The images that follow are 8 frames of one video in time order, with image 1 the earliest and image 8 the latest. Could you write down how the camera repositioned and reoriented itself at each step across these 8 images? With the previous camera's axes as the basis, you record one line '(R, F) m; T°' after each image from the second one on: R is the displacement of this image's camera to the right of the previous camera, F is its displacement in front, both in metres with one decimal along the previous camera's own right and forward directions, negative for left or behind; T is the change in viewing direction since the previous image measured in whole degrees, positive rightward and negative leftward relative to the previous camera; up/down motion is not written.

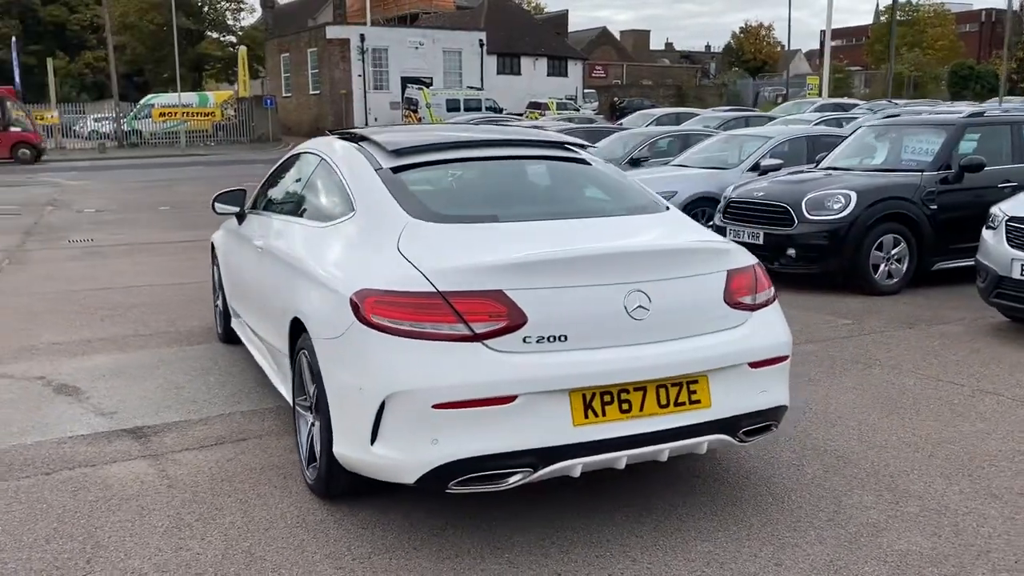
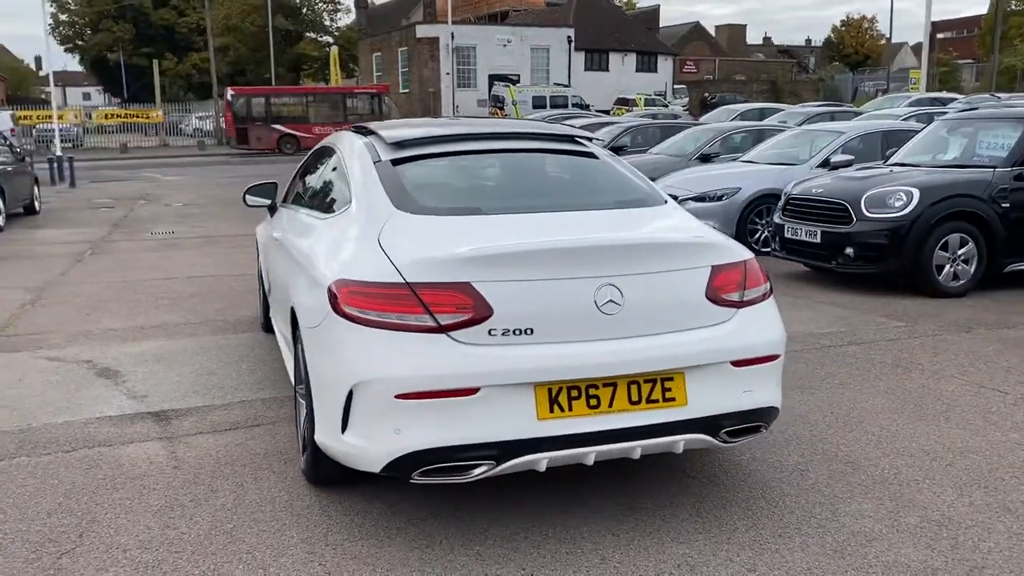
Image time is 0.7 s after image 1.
(+0.4, 0.0) m; -6°
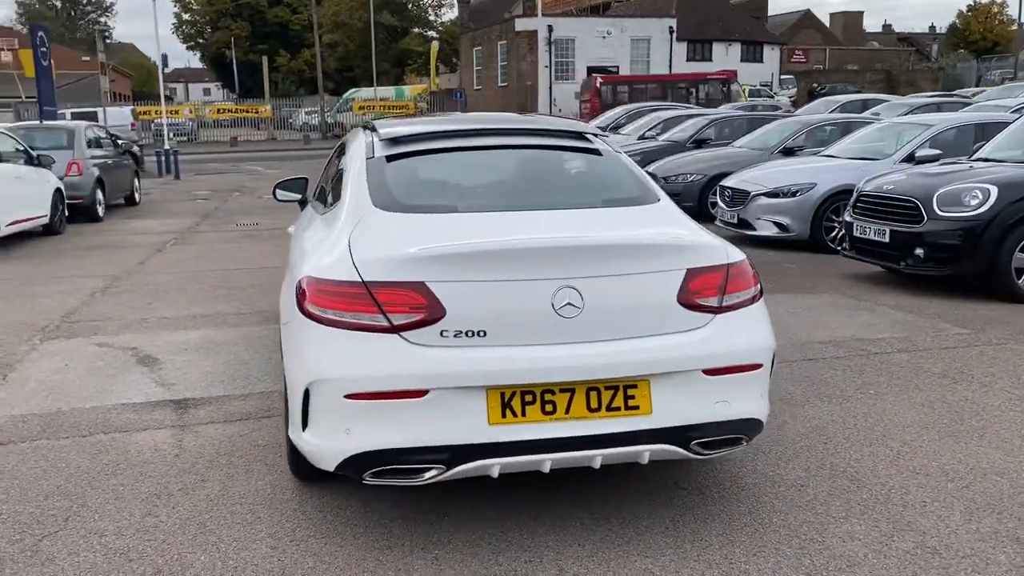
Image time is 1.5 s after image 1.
(+0.5, +0.1) m; -7°
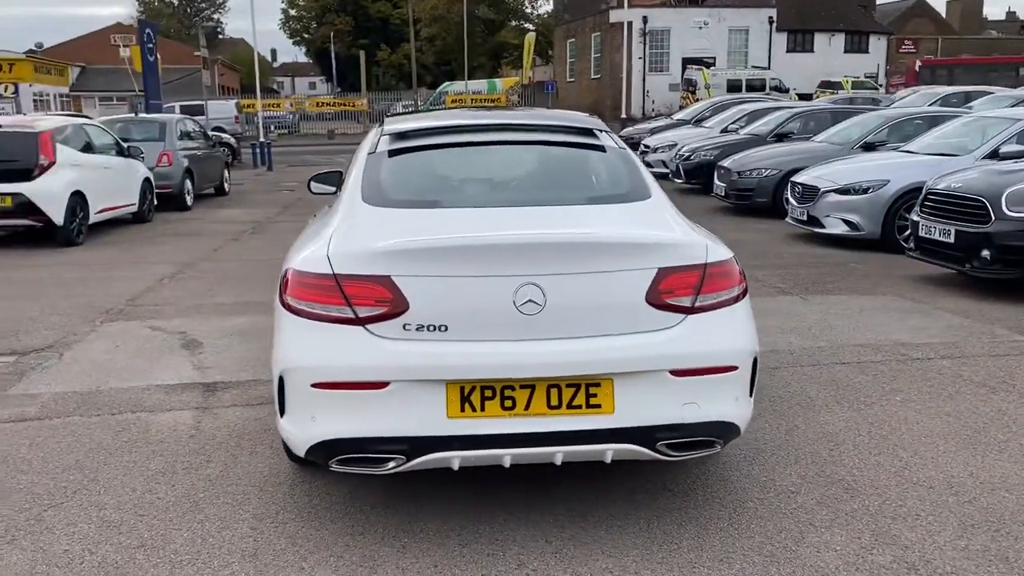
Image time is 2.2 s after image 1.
(+0.5, 0.0) m; -6°
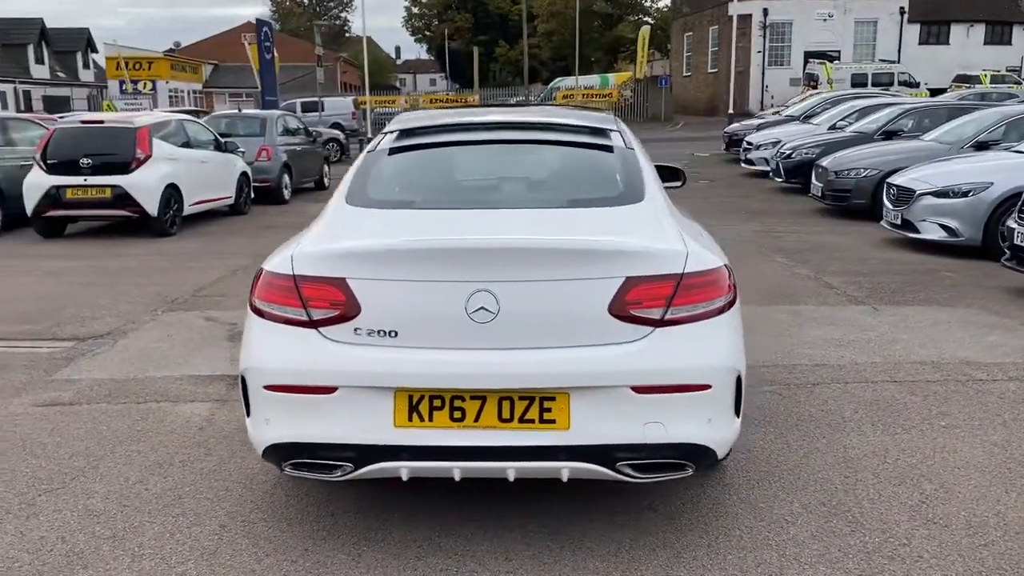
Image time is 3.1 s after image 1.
(+0.6, +0.2) m; -8°
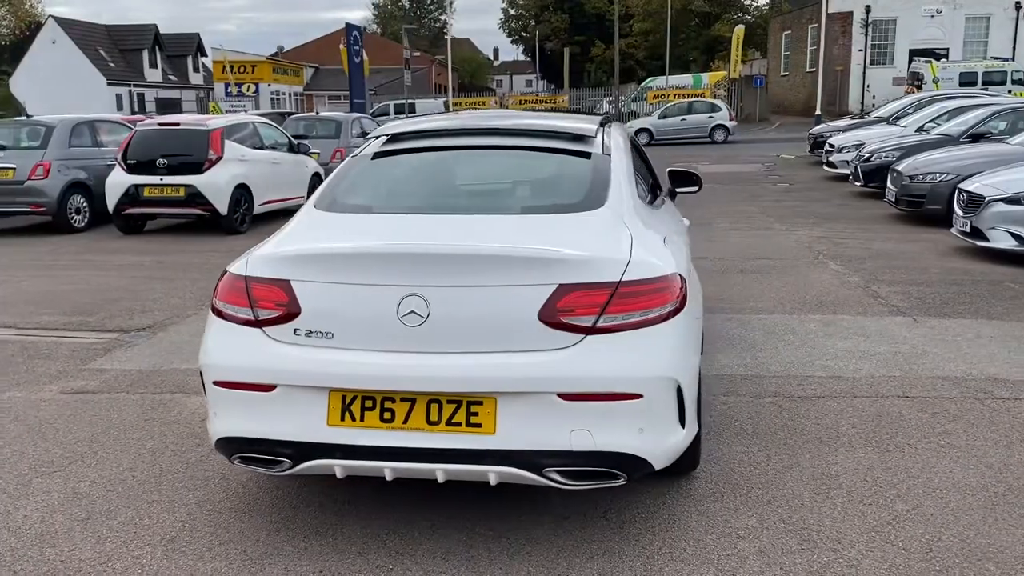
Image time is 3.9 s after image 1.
(+0.6, 0.0) m; -6°
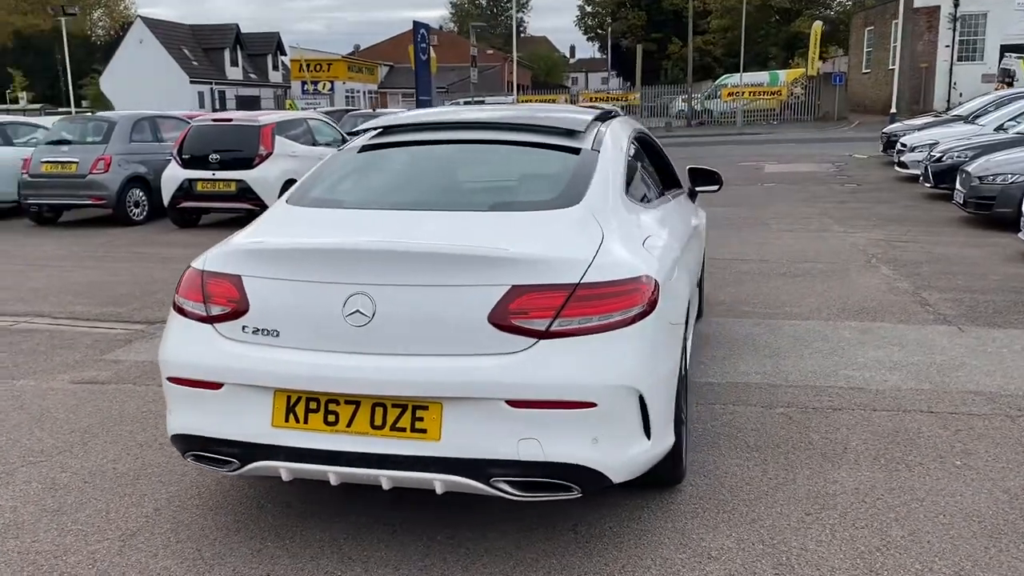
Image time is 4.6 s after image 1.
(+0.4, +0.2) m; -5°
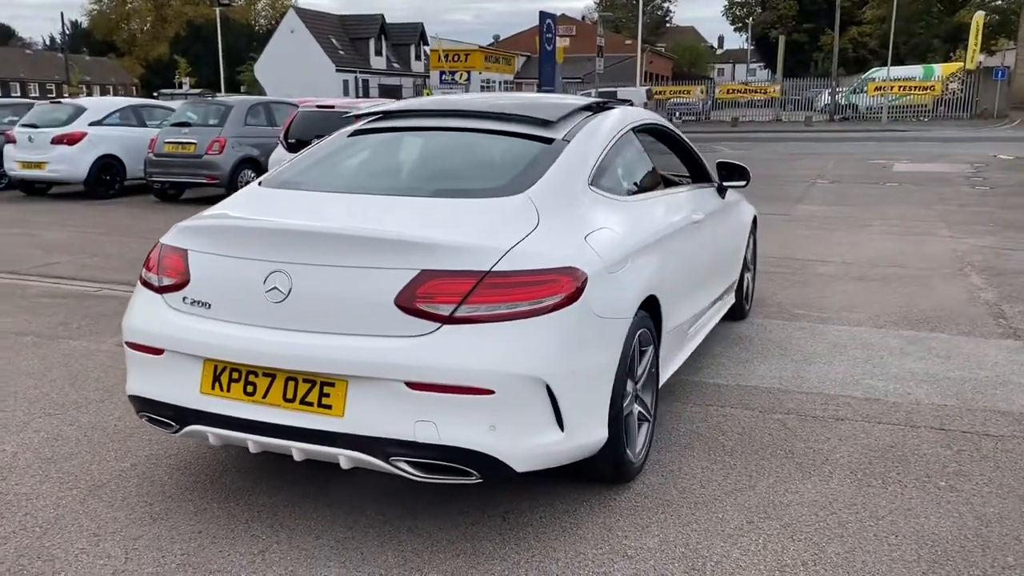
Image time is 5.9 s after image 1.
(+0.8, 0.0) m; -9°
